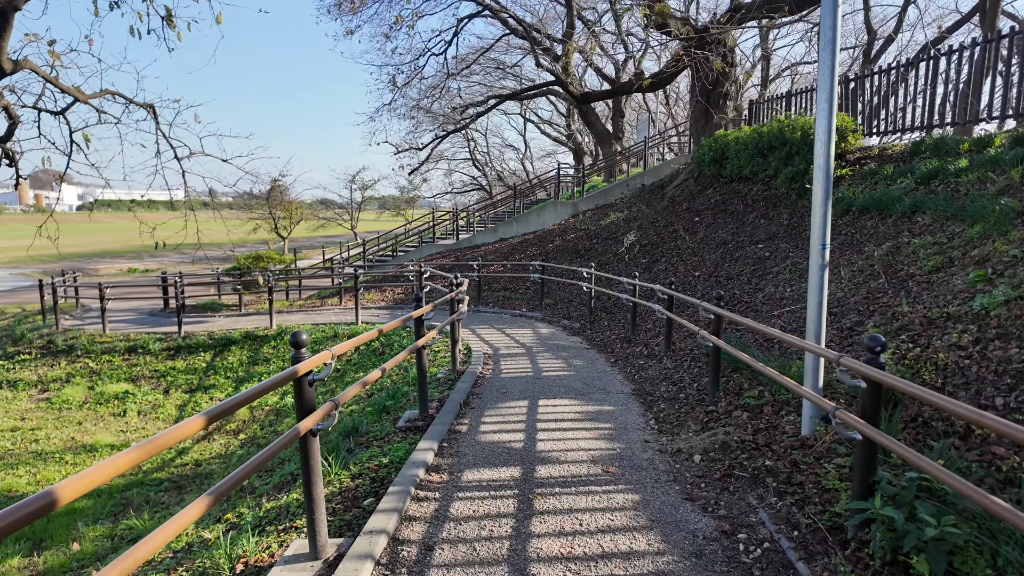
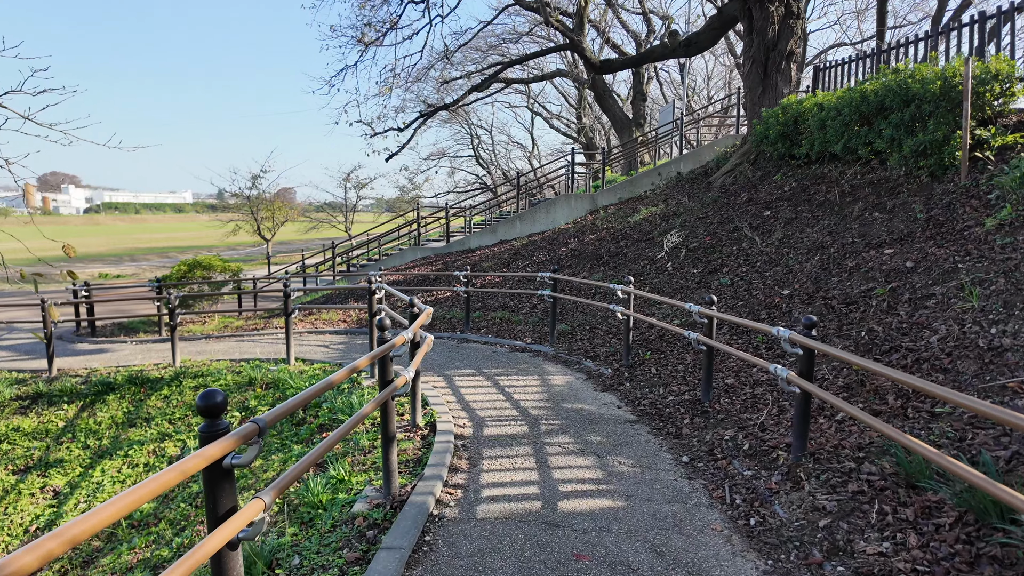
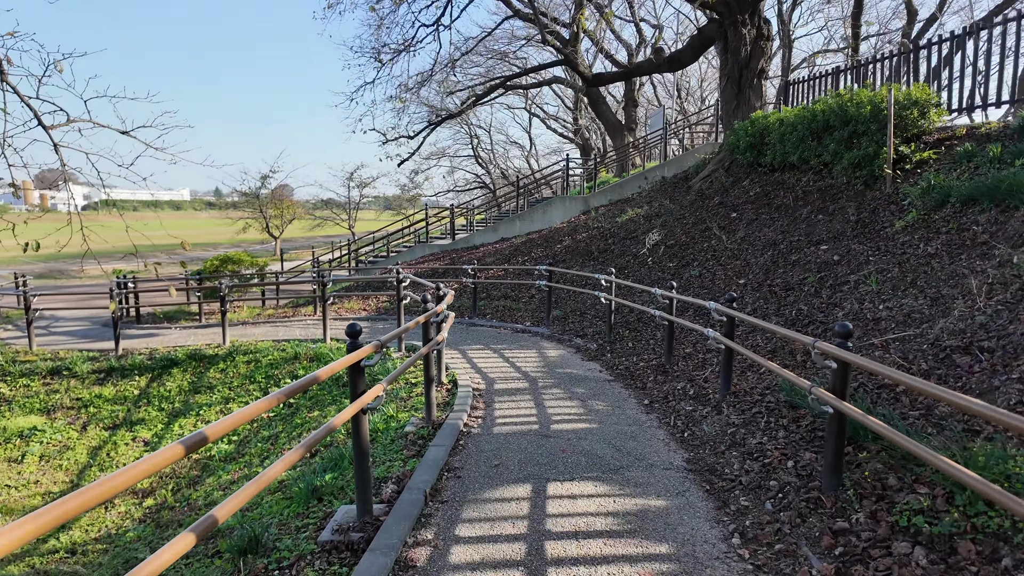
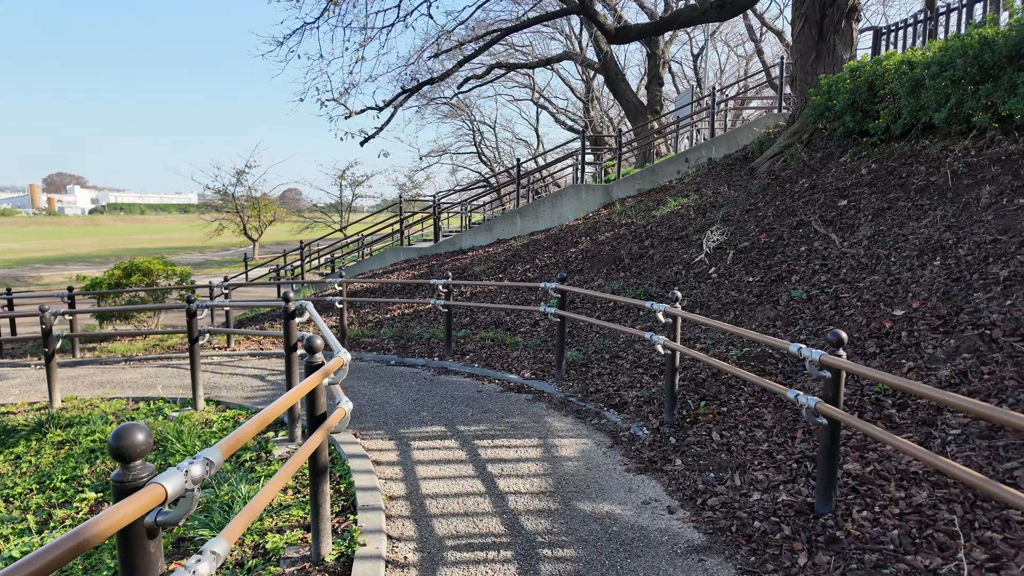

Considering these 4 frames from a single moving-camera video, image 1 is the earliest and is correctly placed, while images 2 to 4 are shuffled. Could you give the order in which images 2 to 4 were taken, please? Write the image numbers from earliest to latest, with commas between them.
3, 2, 4
